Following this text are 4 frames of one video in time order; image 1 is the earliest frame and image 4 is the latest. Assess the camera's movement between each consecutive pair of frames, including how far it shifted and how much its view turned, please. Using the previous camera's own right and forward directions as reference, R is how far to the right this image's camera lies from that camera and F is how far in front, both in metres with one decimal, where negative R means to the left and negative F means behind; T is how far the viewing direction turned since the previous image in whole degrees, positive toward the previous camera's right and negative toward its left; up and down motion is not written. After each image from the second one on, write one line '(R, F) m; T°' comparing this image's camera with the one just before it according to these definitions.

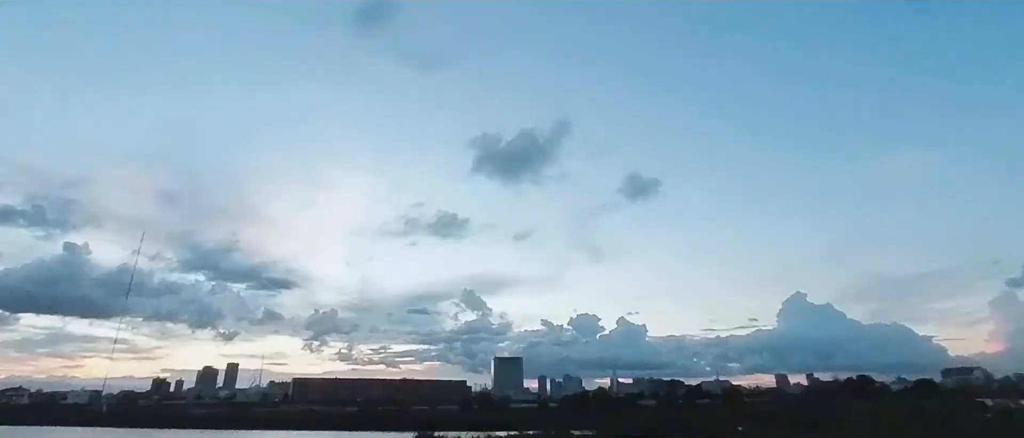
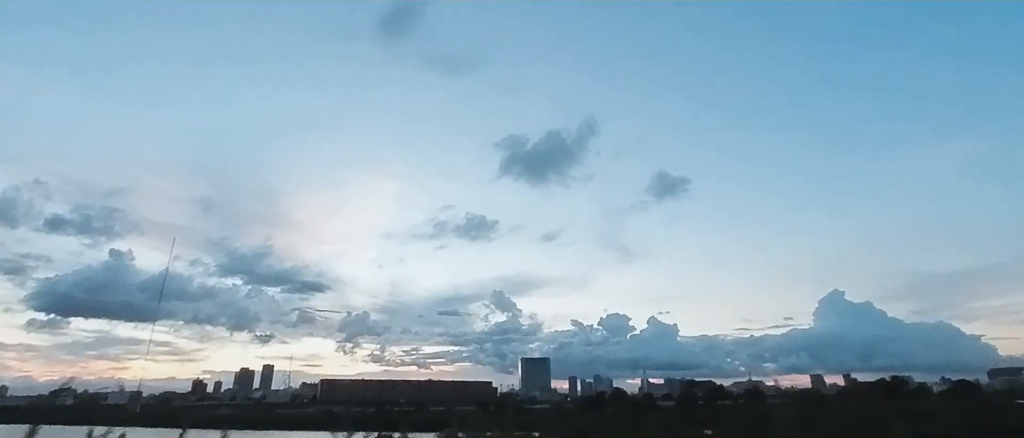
(+1.0, -0.7) m; -3°
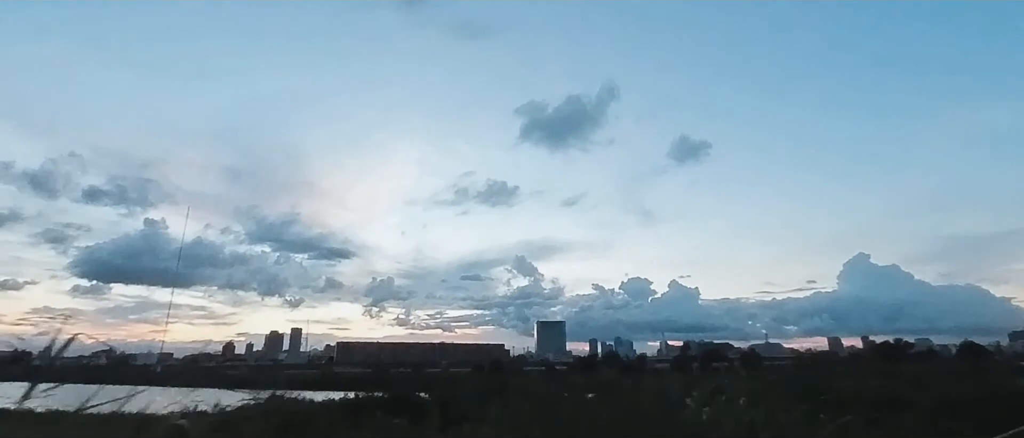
(+1.9, -1.5) m; -3°
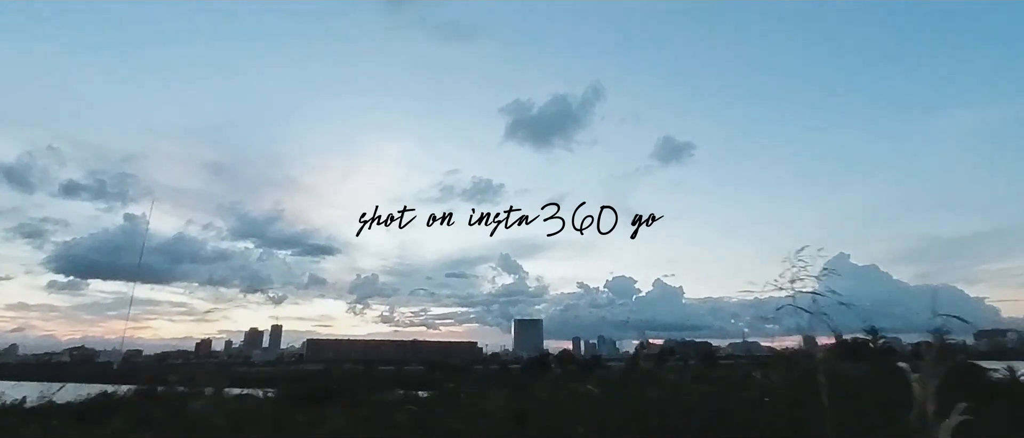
(+2.1, -0.6) m; 0°
